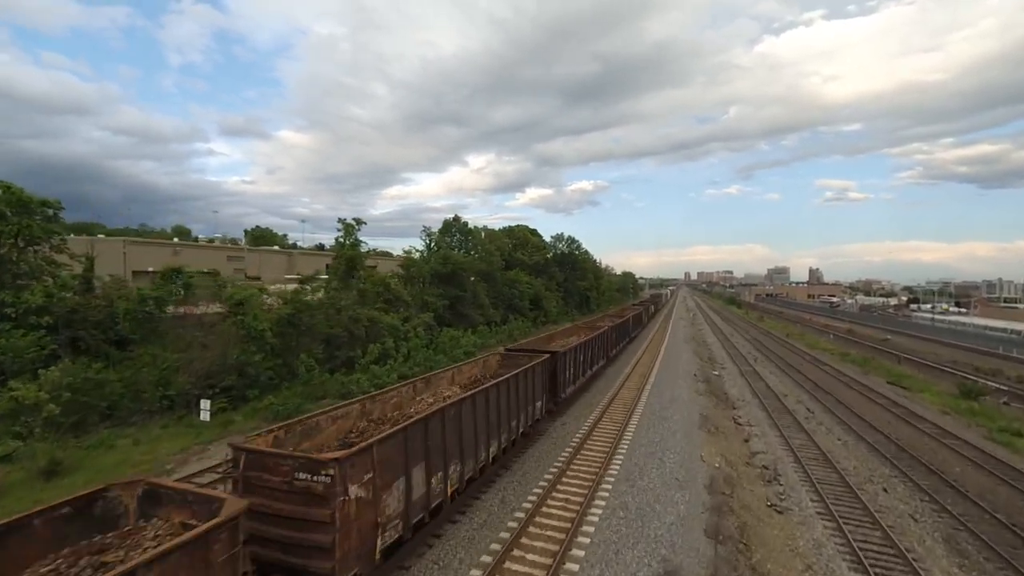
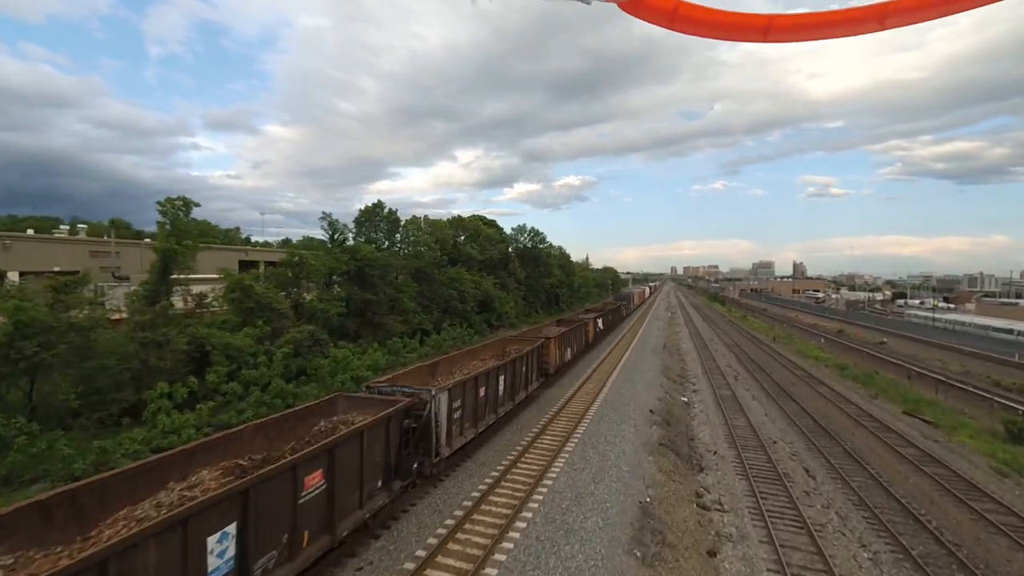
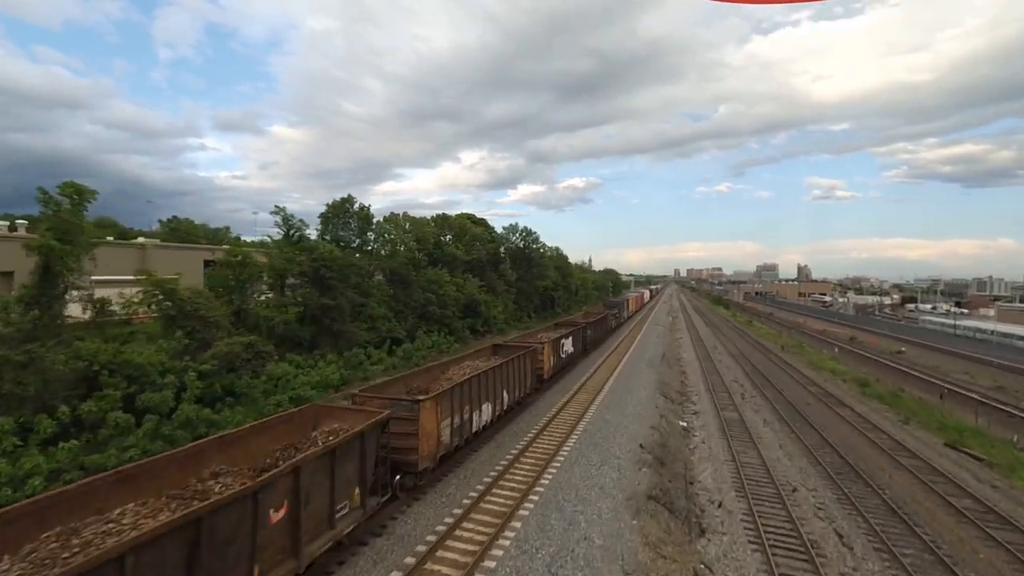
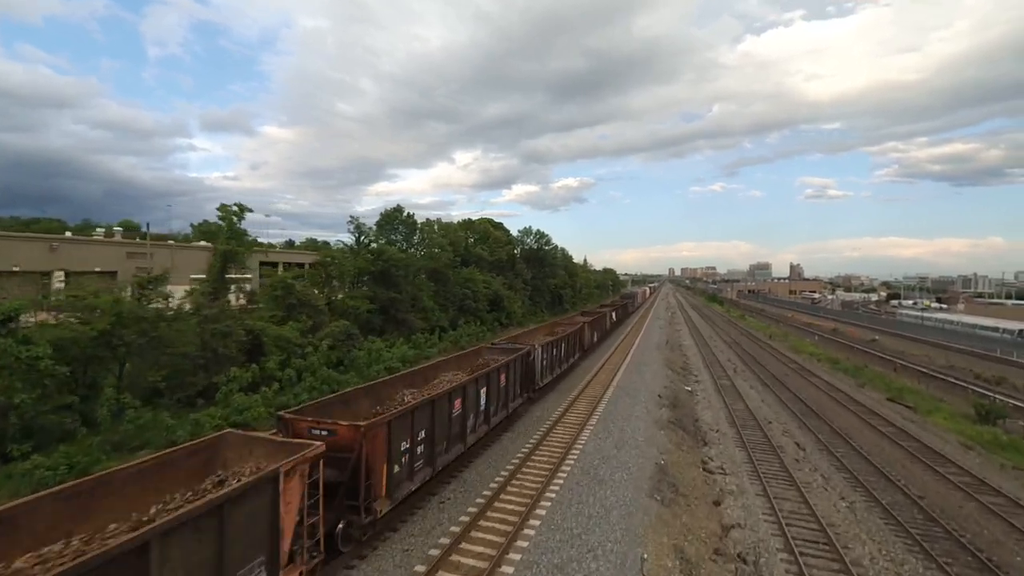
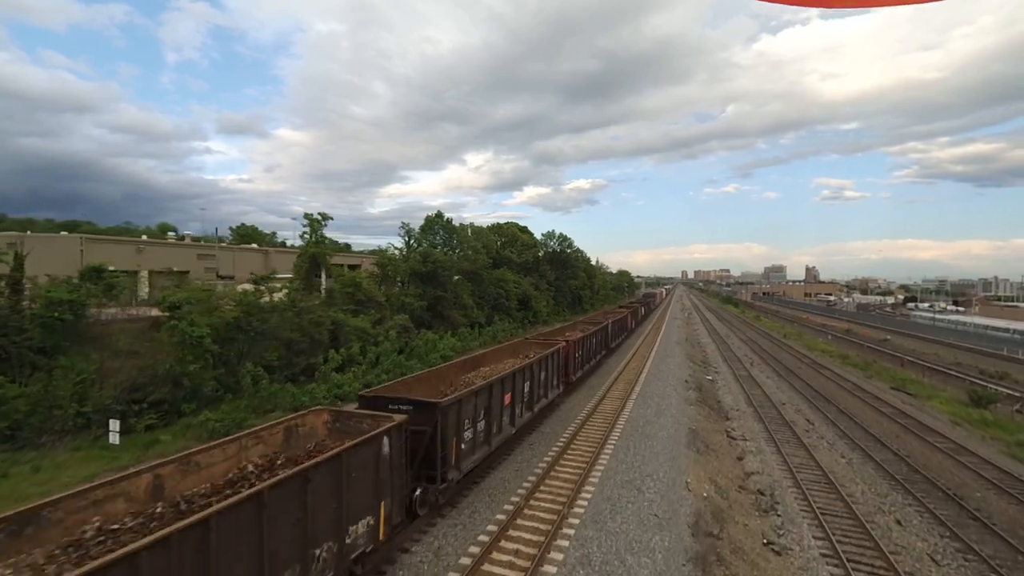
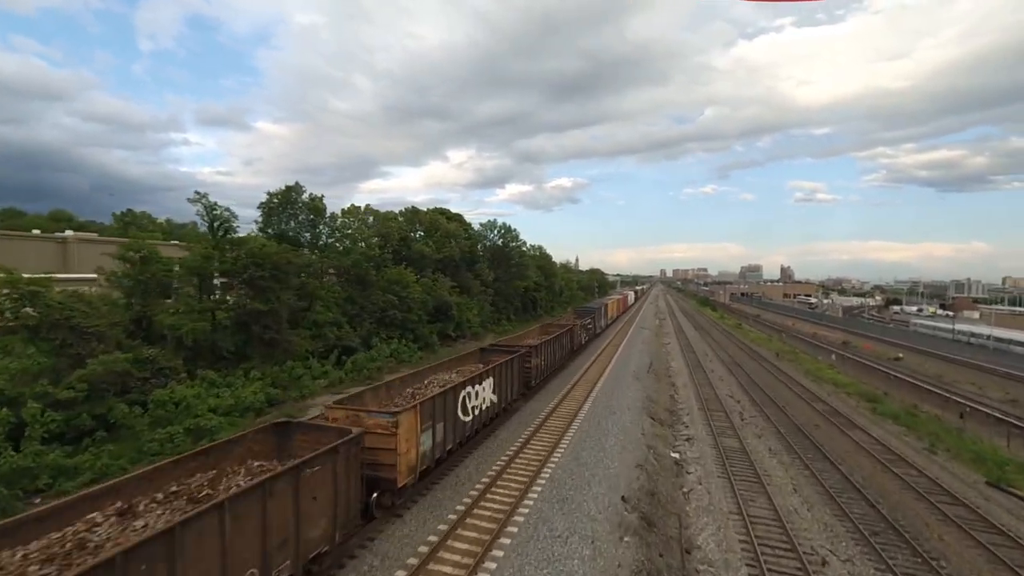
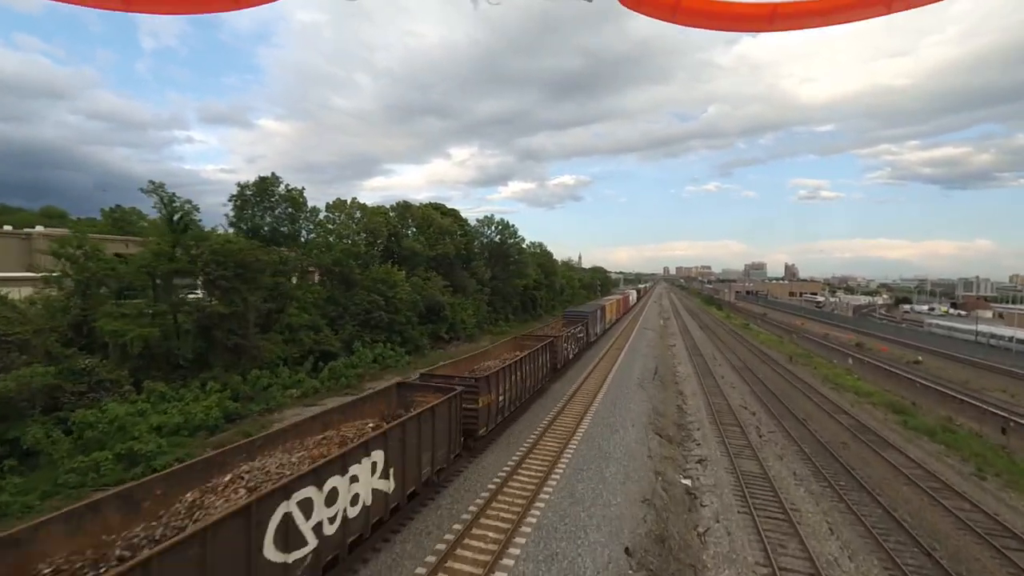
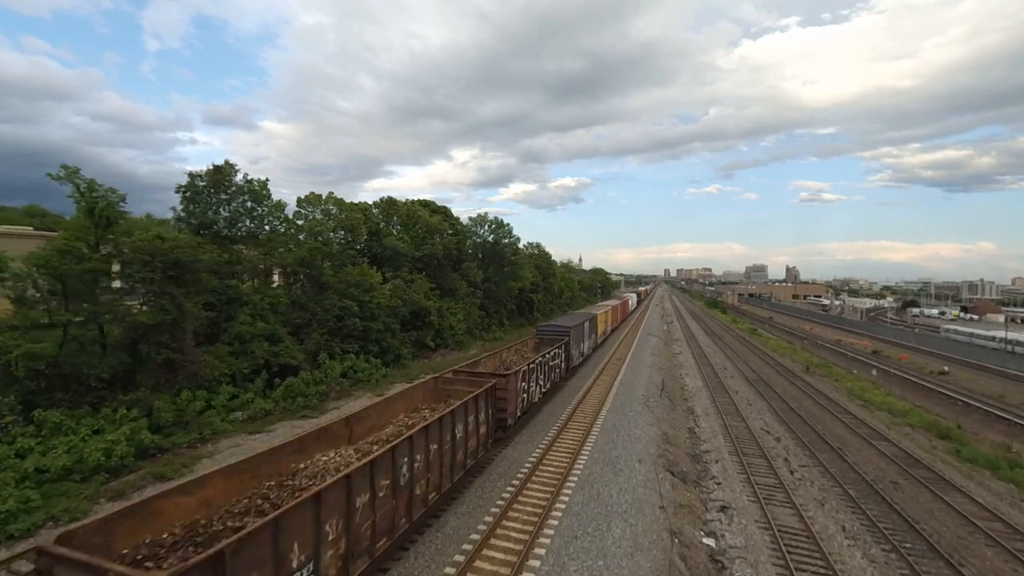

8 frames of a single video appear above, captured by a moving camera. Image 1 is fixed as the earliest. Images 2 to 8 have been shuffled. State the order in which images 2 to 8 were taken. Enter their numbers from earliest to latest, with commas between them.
5, 4, 2, 3, 6, 7, 8
